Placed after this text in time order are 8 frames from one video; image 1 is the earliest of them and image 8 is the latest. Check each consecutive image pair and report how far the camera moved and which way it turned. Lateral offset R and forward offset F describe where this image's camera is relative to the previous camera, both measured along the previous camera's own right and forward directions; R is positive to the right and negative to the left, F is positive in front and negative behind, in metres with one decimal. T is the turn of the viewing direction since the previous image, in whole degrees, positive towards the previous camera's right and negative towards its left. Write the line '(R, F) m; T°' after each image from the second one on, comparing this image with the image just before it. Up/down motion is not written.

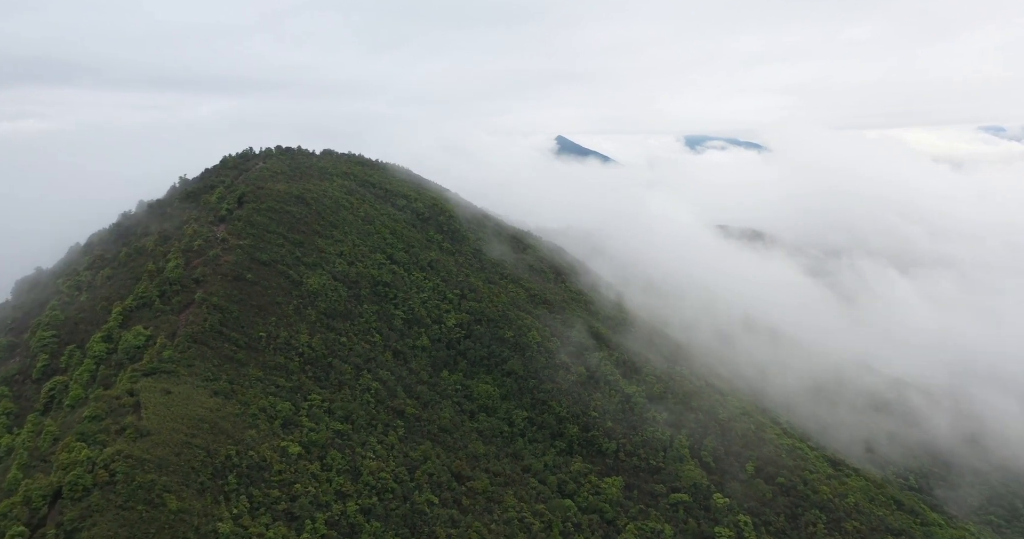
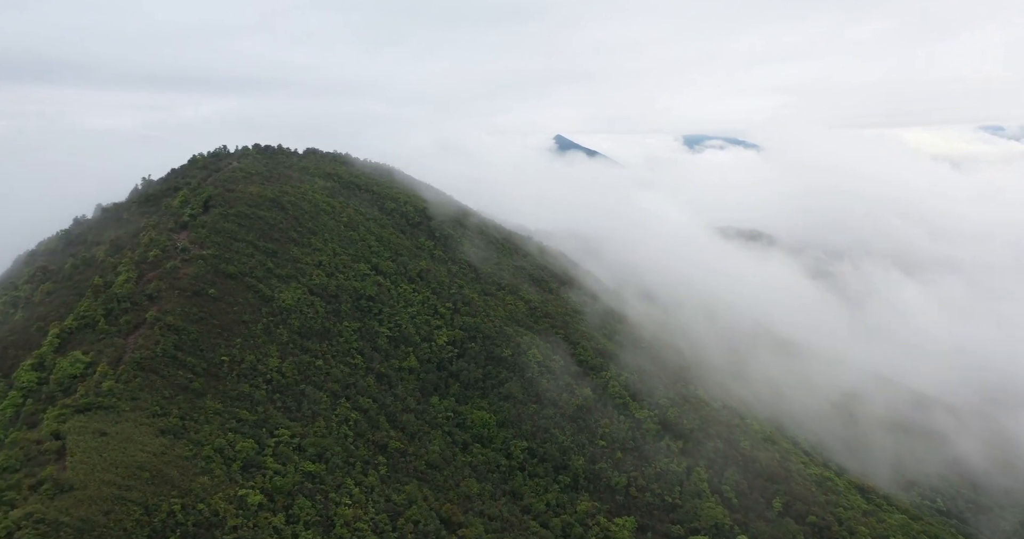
(+0.1, +6.0) m; 0°
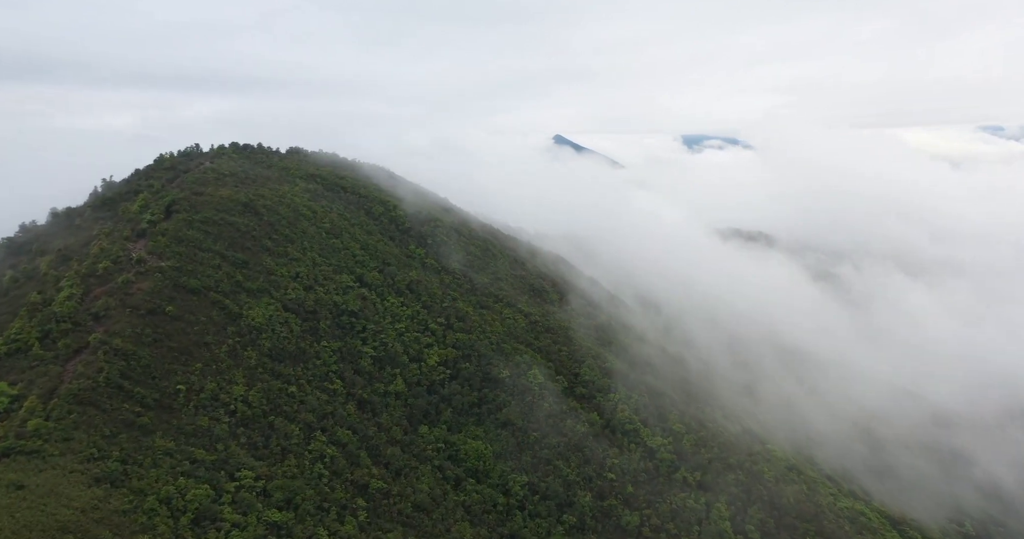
(+0.1, +5.4) m; 0°
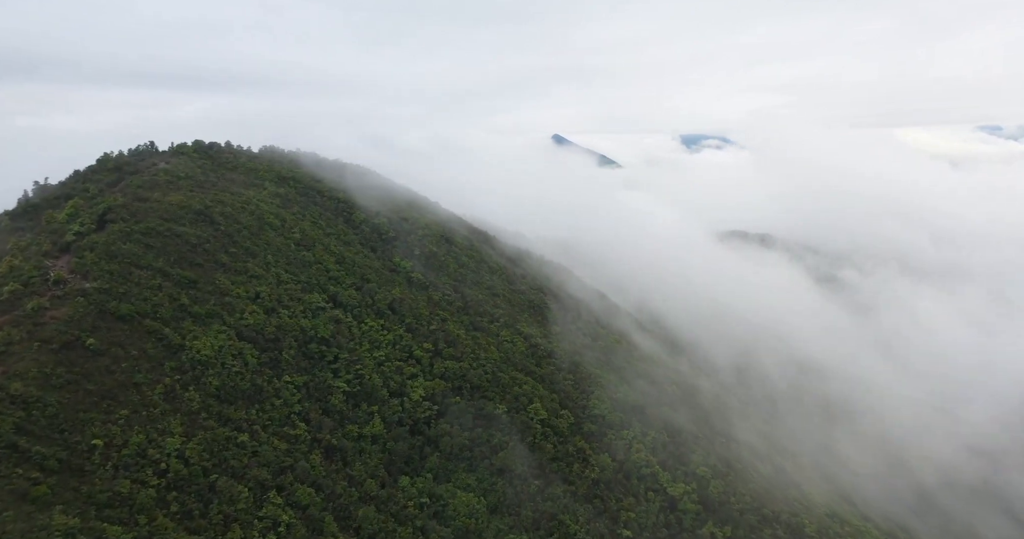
(+0.1, +7.2) m; 0°
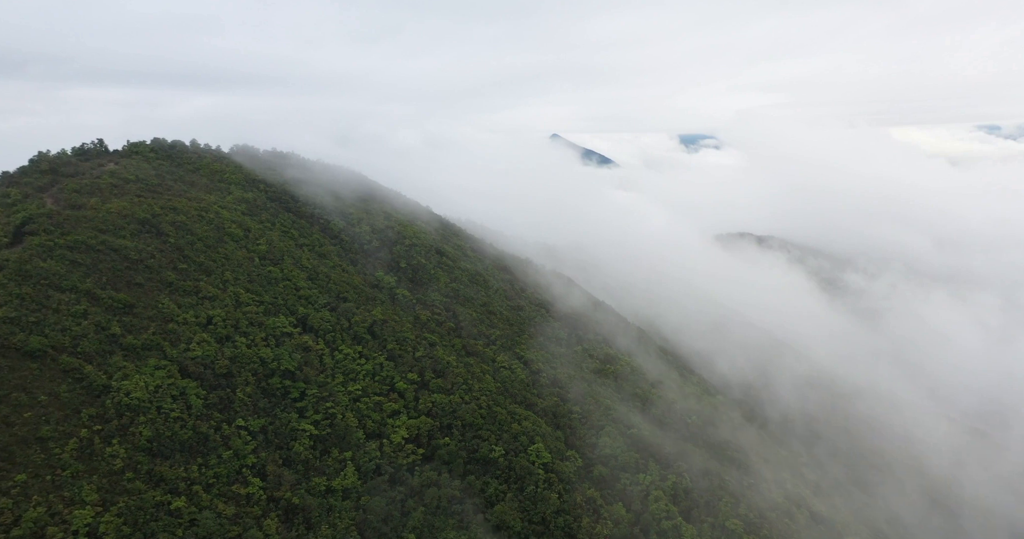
(0.0, +6.3) m; 0°
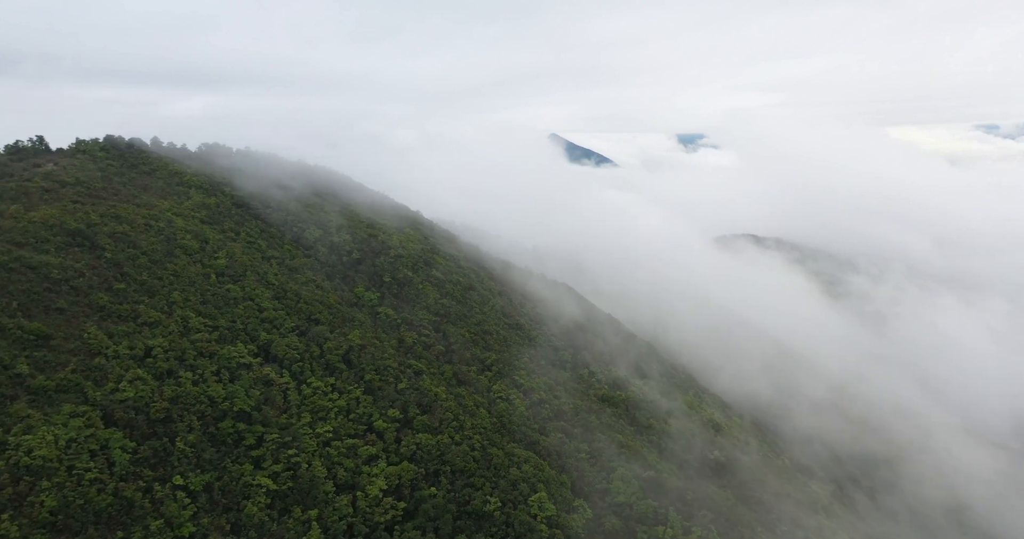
(+0.1, +5.7) m; 0°
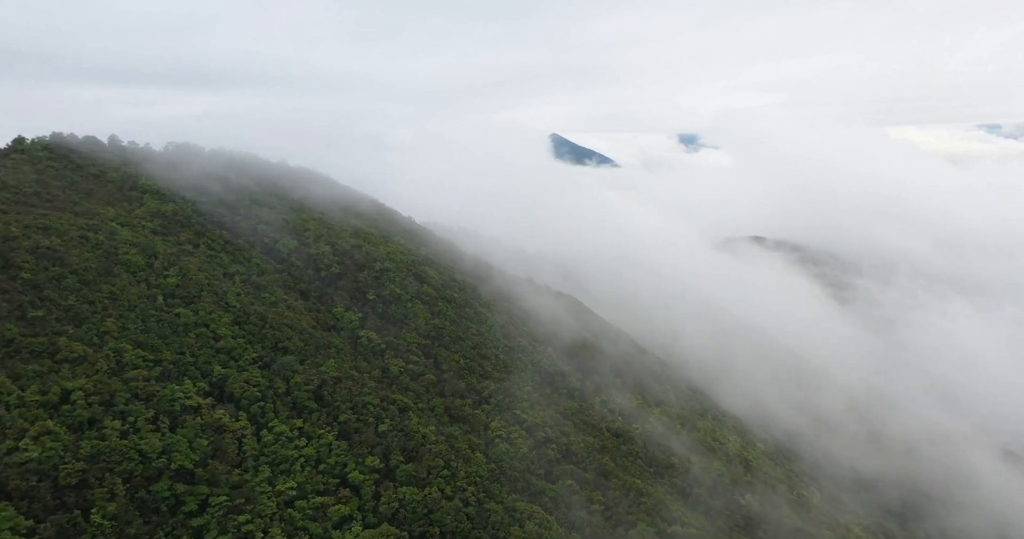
(-0.1, +5.4) m; 0°
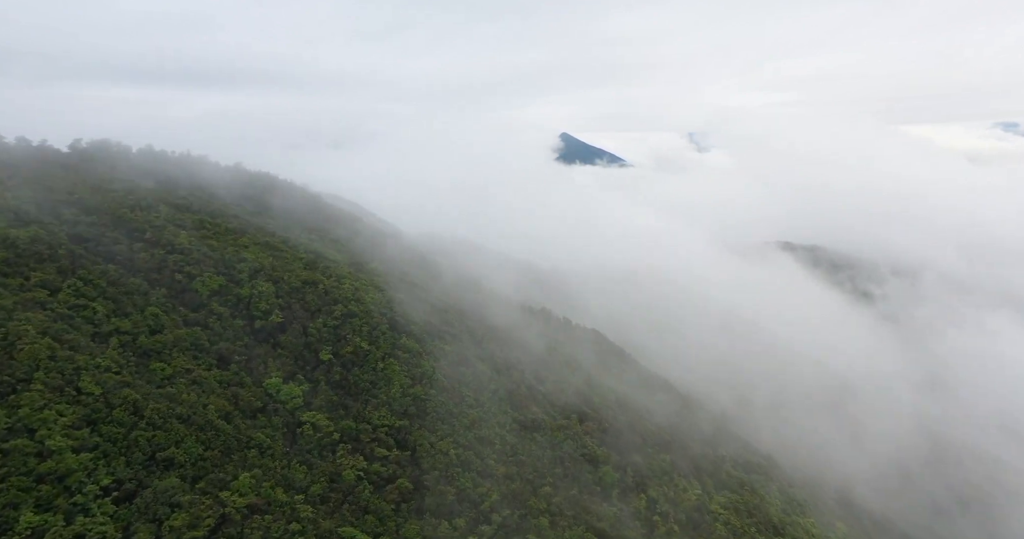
(0.0, +11.6) m; -1°
